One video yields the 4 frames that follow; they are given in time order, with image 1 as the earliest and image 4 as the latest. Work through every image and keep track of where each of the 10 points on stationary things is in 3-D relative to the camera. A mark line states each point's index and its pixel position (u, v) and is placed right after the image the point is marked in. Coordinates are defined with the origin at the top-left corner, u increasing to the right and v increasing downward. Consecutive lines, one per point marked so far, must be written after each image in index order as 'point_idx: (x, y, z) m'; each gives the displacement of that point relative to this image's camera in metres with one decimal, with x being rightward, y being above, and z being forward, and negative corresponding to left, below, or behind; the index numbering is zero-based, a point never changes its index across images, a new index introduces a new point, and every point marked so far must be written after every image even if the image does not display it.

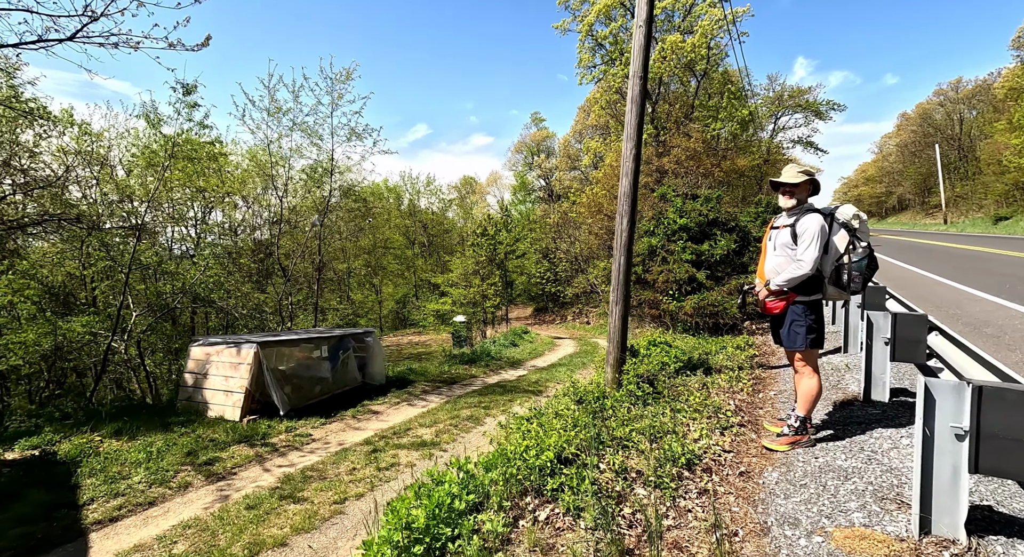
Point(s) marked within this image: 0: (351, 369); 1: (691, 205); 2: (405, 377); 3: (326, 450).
0: (-3.4, -1.9, +12.0) m
1: (+3.5, +1.4, +11.5) m
2: (-2.5, -2.3, +13.4) m
3: (-2.9, -2.6, +9.0) m
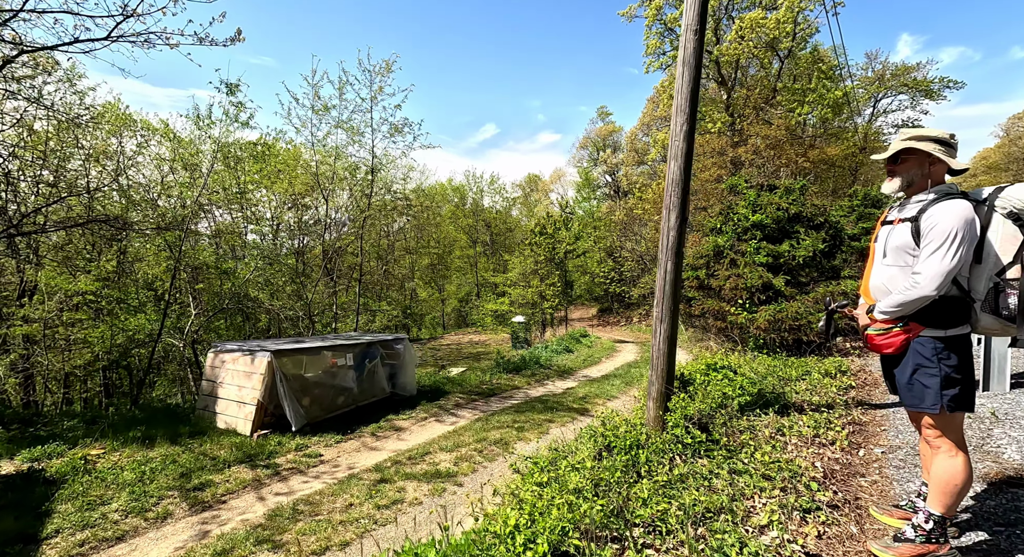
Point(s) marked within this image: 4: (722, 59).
0: (-2.7, -2.0, +10.9) m
1: (+4.2, +1.3, +9.6) m
2: (-1.6, -2.3, +12.3) m
3: (-2.5, -2.7, +8.0) m
4: (+6.7, +6.7, +18.6) m
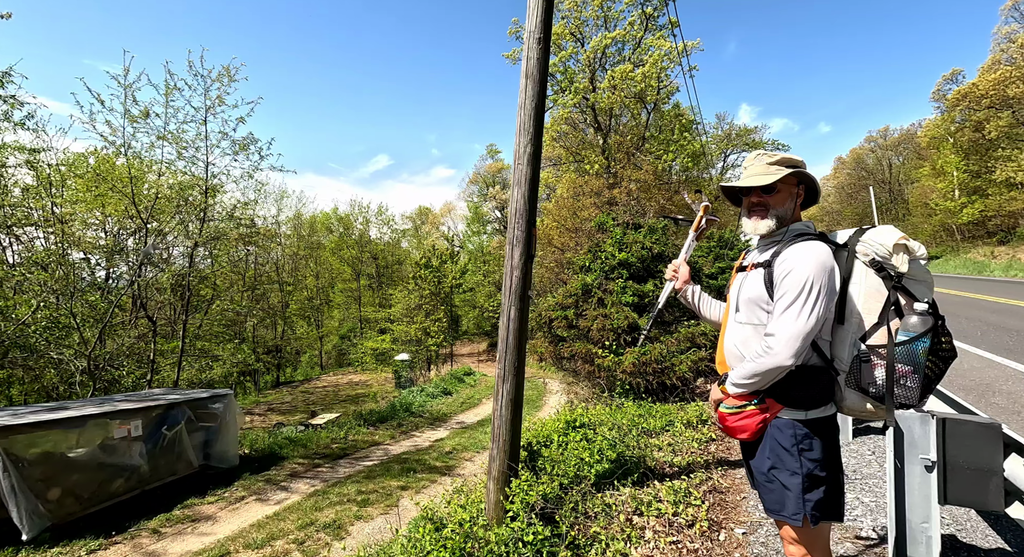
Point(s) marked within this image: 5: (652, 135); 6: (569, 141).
0: (-5.0, -2.6, +9.1) m
1: (+1.9, +0.7, +9.2) m
2: (-4.3, -3.1, +10.6) m
3: (-4.3, -3.2, +6.1) m
4: (+2.7, +5.6, +18.7) m
5: (+4.7, +5.0, +19.6) m
6: (+1.9, +4.7, +19.8) m
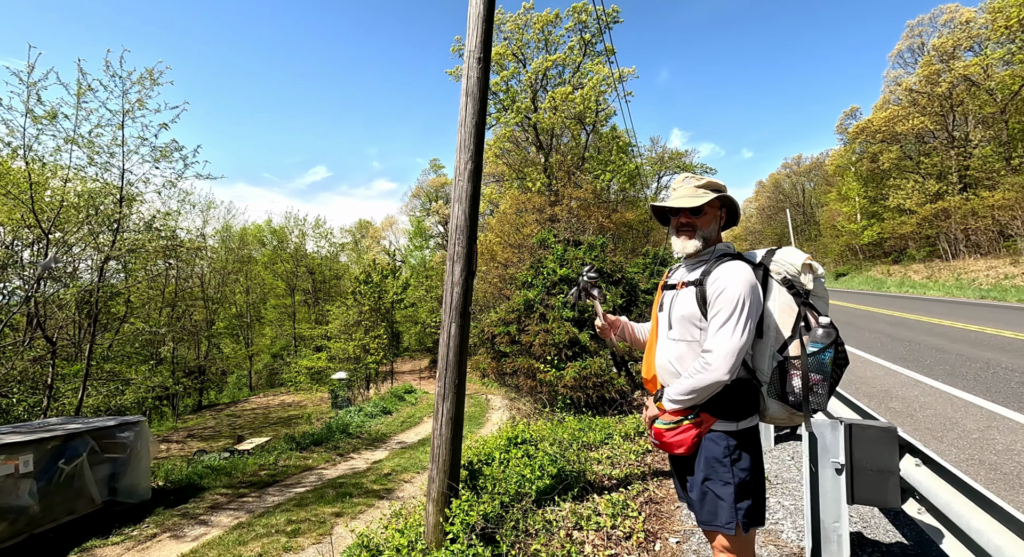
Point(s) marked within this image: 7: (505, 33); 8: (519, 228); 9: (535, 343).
0: (-5.9, -2.9, +8.5) m
1: (+1.0, +0.4, +9.4) m
2: (-5.3, -3.4, +10.0) m
3: (-4.9, -3.3, +5.6) m
4: (+0.8, +5.1, +19.1) m
5: (+2.7, +4.5, +20.1) m
6: (0.0, +4.1, +20.0) m
7: (-0.2, +8.0, +19.0) m
8: (+0.2, +1.3, +14.7) m
9: (+0.4, -1.0, +9.0) m
